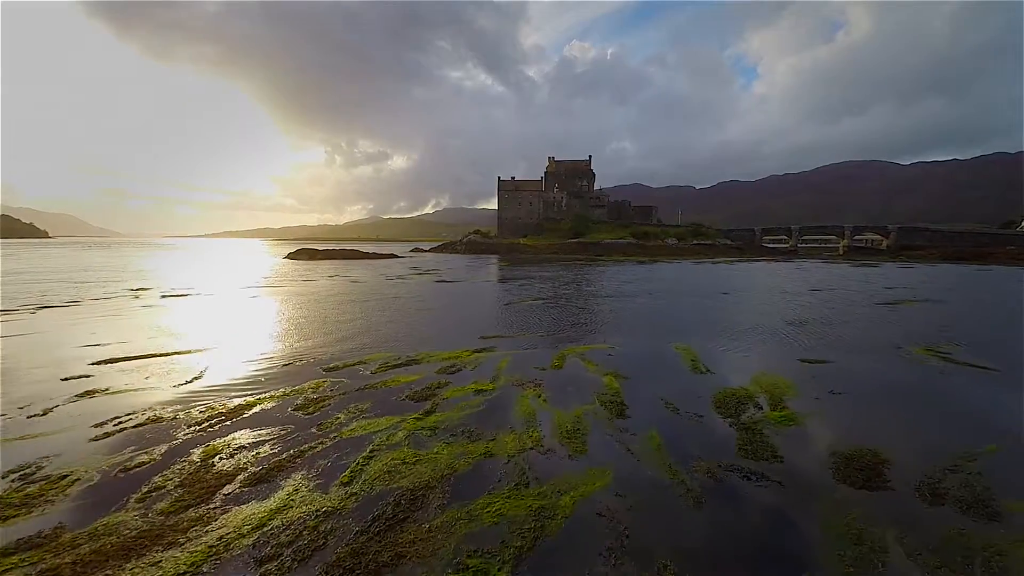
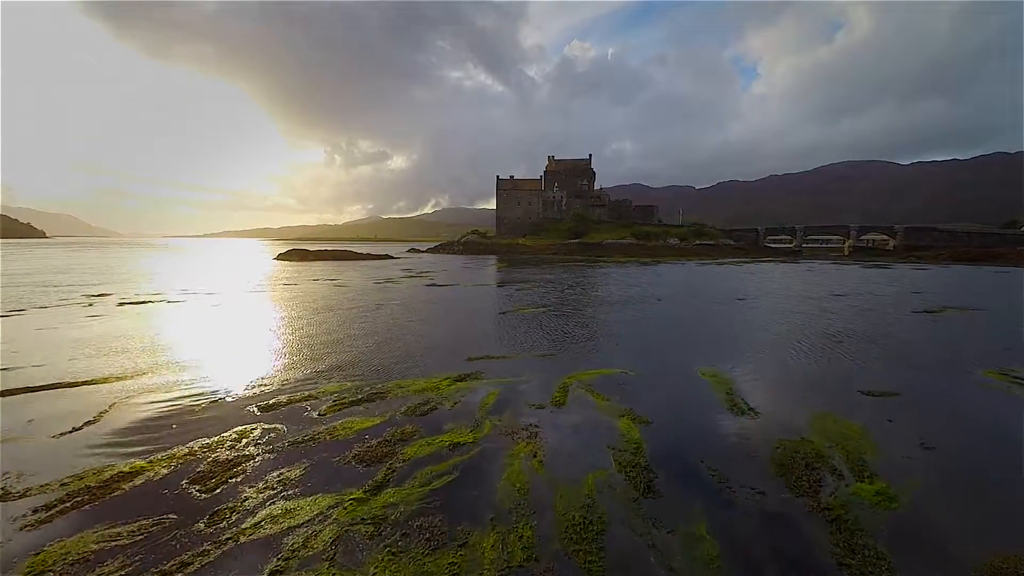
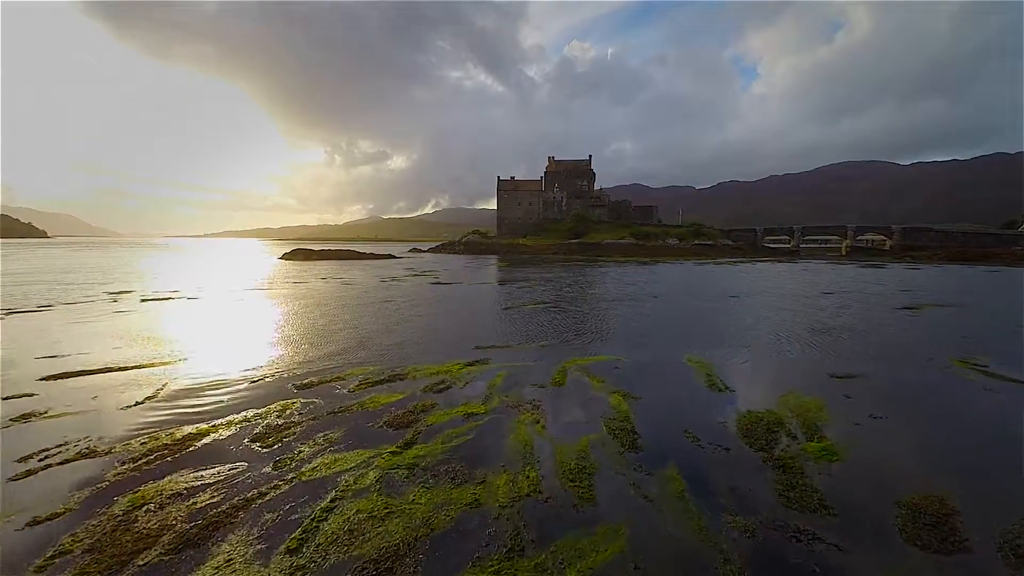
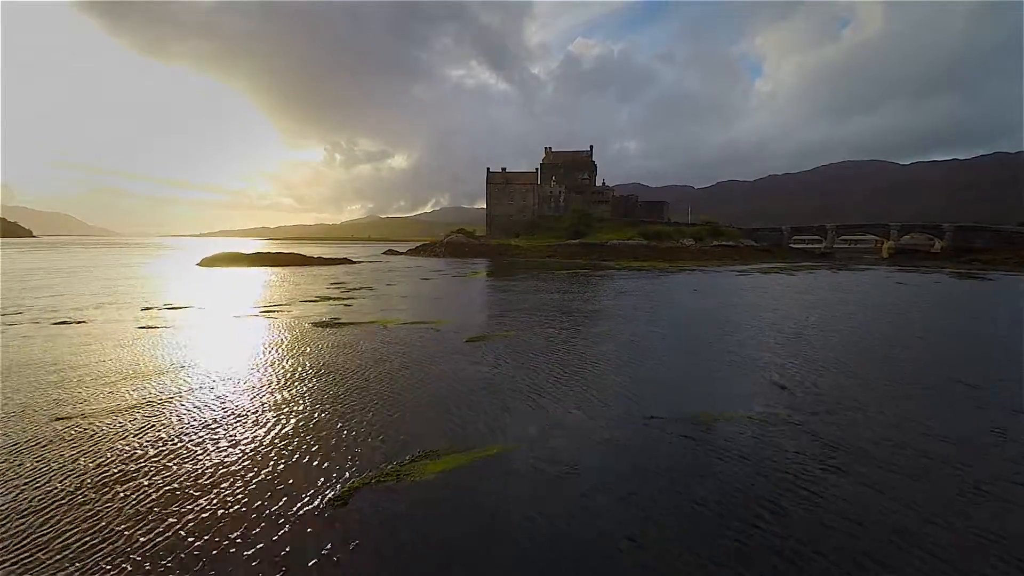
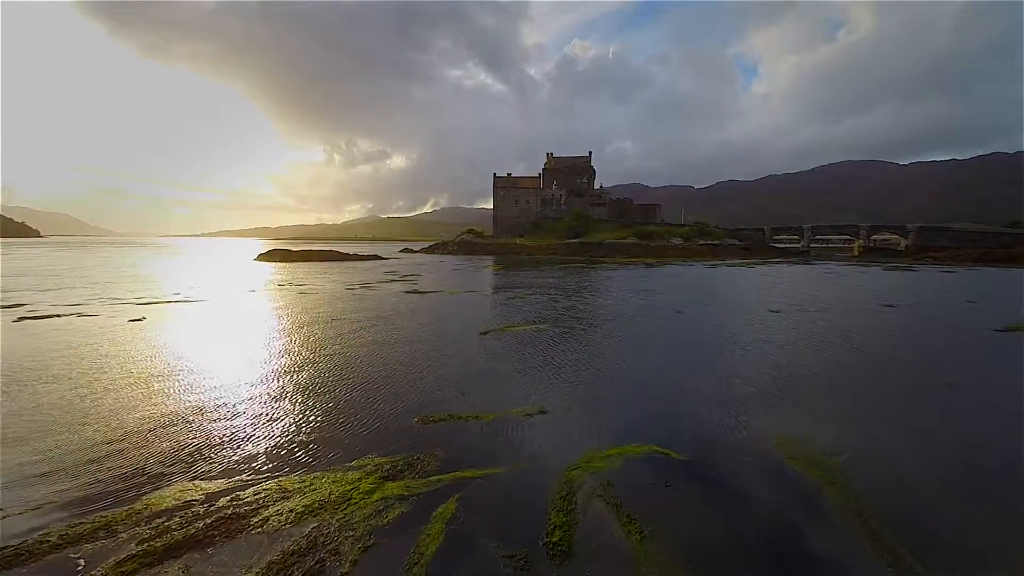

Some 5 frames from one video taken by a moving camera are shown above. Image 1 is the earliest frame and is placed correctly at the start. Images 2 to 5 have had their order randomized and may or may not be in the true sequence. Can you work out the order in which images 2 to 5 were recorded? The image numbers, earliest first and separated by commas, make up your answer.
3, 2, 5, 4
